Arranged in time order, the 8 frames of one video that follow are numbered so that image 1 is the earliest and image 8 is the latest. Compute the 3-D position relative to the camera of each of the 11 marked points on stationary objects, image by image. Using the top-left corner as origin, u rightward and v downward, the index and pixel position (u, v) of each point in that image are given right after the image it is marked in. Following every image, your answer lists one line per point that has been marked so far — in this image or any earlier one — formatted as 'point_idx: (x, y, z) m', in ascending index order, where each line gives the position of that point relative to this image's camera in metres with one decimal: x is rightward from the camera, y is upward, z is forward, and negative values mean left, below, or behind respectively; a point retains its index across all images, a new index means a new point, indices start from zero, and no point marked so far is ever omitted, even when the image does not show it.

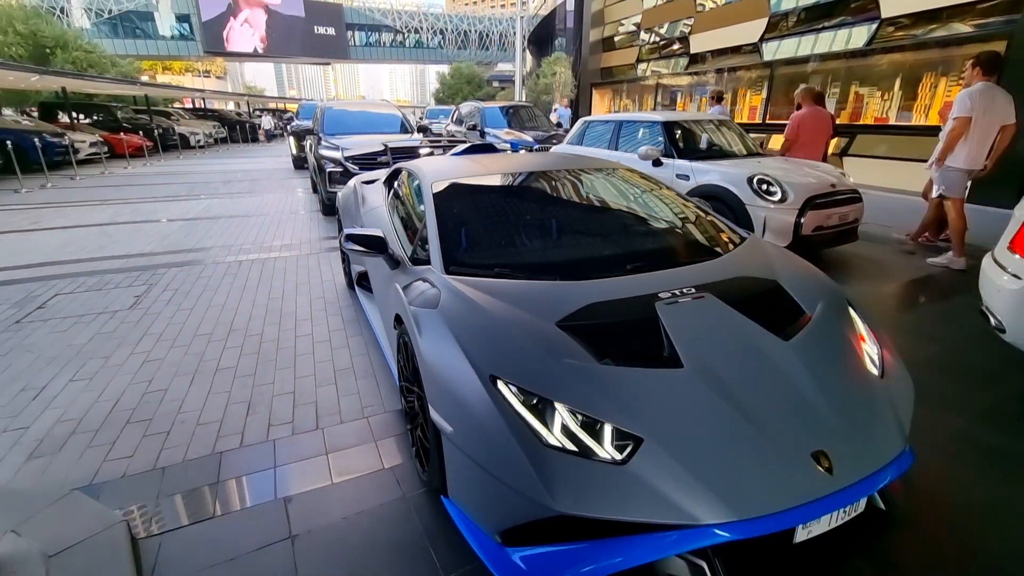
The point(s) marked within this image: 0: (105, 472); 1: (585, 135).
0: (-1.8, -0.8, +2.1) m
1: (+1.0, +2.2, +7.0) m
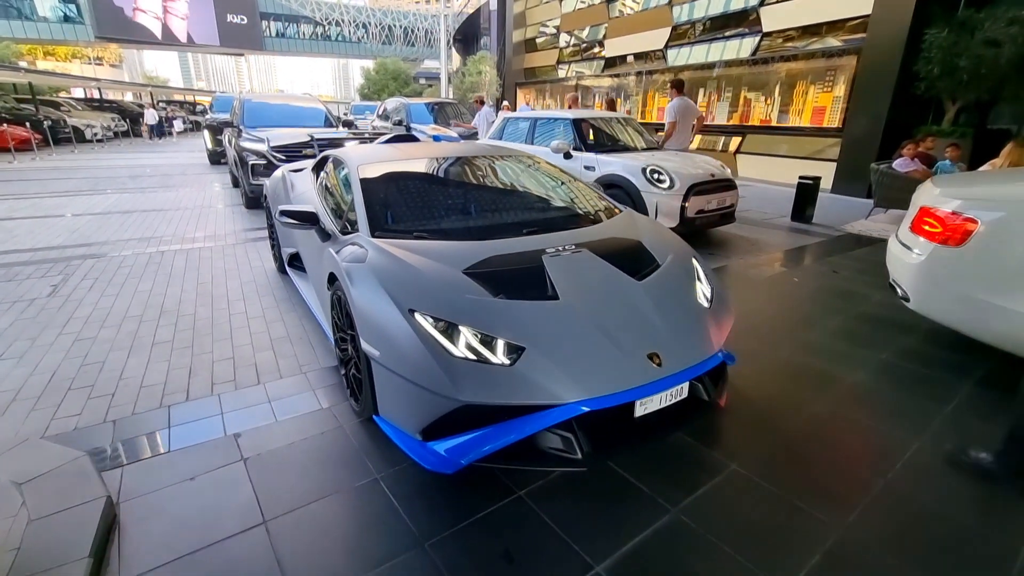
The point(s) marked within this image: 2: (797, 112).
0: (-2.2, -0.7, +2.3) m
1: (-0.1, +2.4, +7.5) m
2: (+5.8, +3.6, +10.0) m
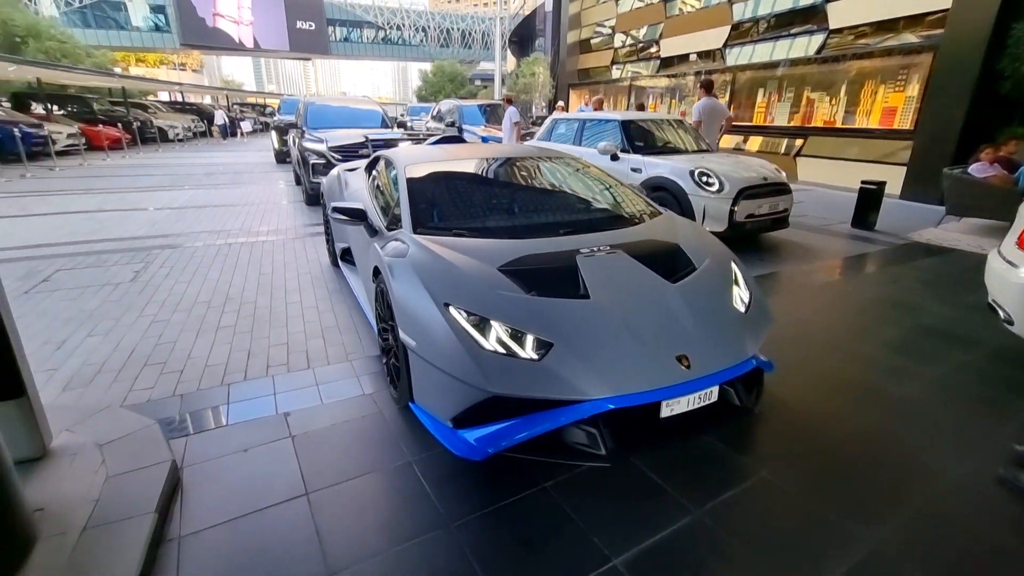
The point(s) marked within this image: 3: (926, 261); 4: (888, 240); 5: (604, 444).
0: (-2.0, -0.6, +2.6) m
1: (+0.6, +2.4, +7.6) m
2: (+6.8, +3.4, +9.4) m
3: (+4.4, +0.3, +5.2) m
4: (+4.6, +0.6, +6.0) m
5: (+0.4, -0.6, +1.9) m
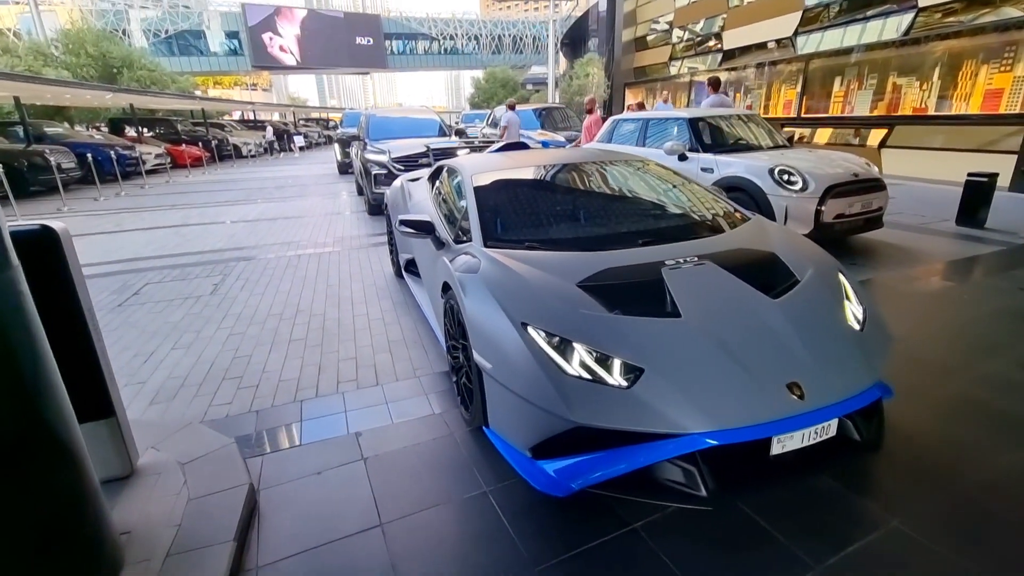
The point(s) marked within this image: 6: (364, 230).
0: (-1.6, -0.7, +2.6) m
1: (+1.5, +2.3, +7.3) m
2: (+7.9, +3.3, +8.5) m
3: (+5.1, +0.2, +4.6) m
4: (+5.3, +0.5, +5.3) m
5: (+0.7, -0.7, +1.7) m
6: (-2.2, +0.9, +7.3) m
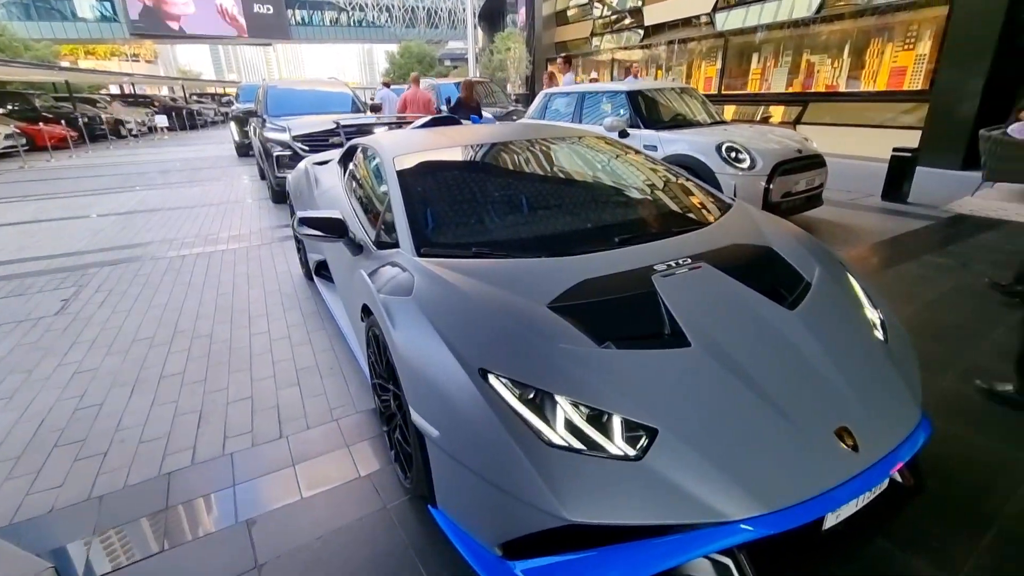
0: (-1.8, -0.8, +1.8) m
1: (+0.5, +2.5, +6.8) m
2: (+6.5, +3.9, +8.8) m
3: (+4.5, +0.5, +4.7) m
4: (+4.6, +0.8, +5.5) m
5: (+0.6, -0.7, +1.2) m
6: (-3.1, +0.8, +6.3) m
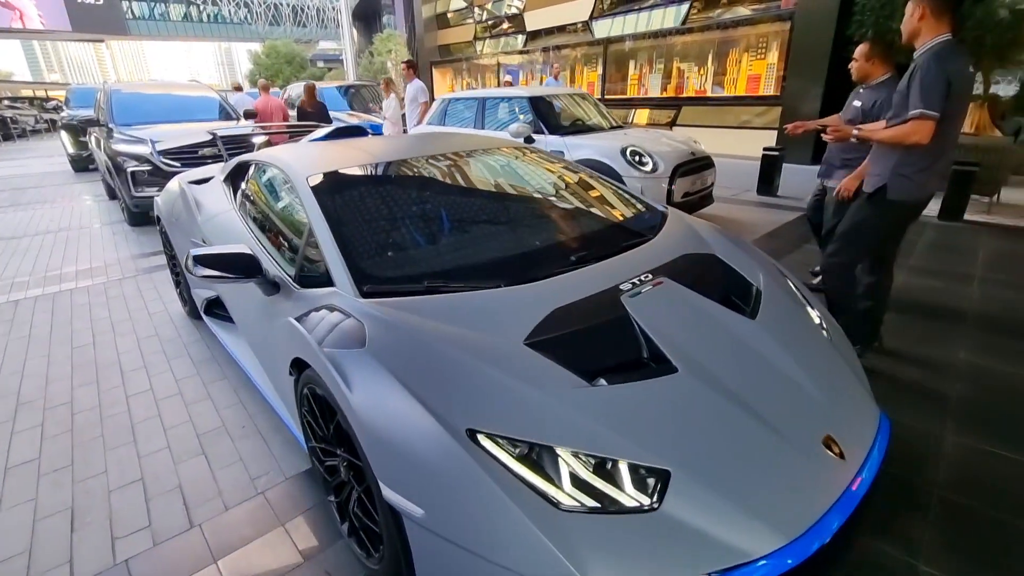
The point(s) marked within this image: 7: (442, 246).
0: (-1.8, -1.1, +1.3) m
1: (-0.9, +2.3, +6.6) m
2: (+4.4, +4.2, +9.8) m
3: (+3.6, +0.7, +5.4) m
4: (+3.5, +1.1, +6.1) m
5: (+0.6, -0.8, +1.2) m
6: (-4.2, +0.4, +5.3) m
7: (-0.3, +0.2, +1.9) m
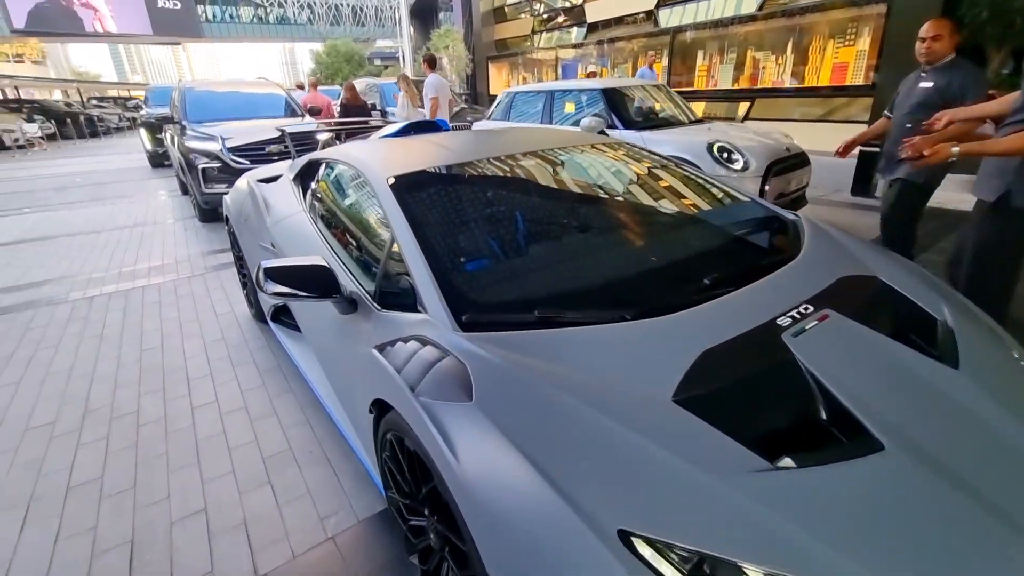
0: (-1.6, -1.1, +1.1) m
1: (0.0, +2.3, +6.3) m
2: (+5.6, +4.0, +9.0) m
3: (+4.3, +0.6, +4.7) m
4: (+4.3, +0.9, +5.5) m
5: (+0.9, -0.9, +0.8) m
6: (-3.5, +0.5, +5.4) m
7: (+0.1, +0.1, +1.6) m
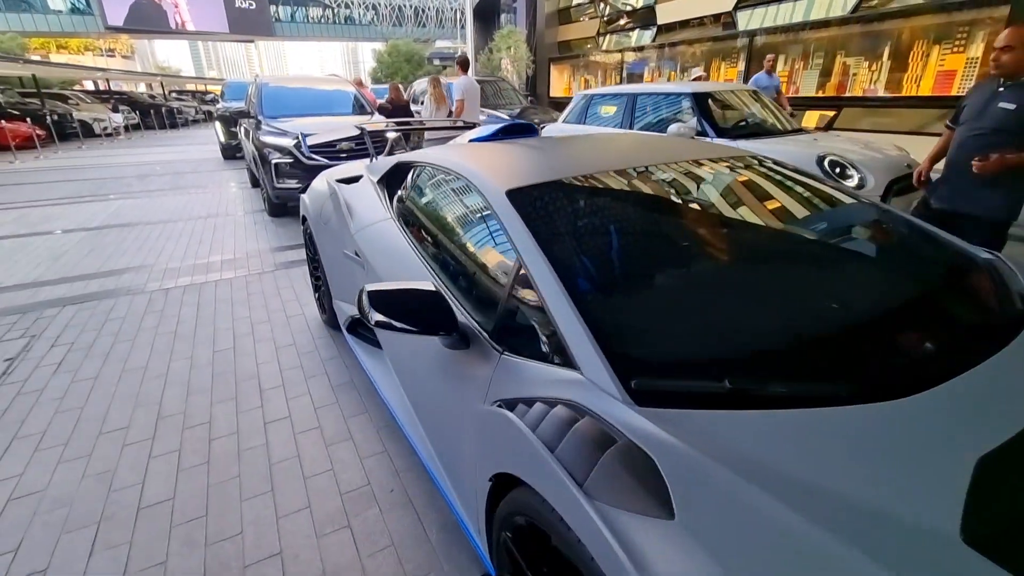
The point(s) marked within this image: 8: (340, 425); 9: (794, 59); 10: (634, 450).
0: (-1.3, -1.1, +1.0) m
1: (+0.9, +2.2, +6.0) m
2: (+6.9, +3.5, +8.2) m
3: (+5.0, +0.2, +4.0) m
4: (+5.1, +0.5, +4.8) m
5: (+1.2, -1.1, +0.4) m
6: (-2.7, +0.5, +5.4) m
7: (+0.5, 0.0, +1.3) m
8: (-0.8, -0.6, +2.3) m
9: (+5.8, +4.7, +10.0) m
10: (+0.2, -0.3, +1.0) m
